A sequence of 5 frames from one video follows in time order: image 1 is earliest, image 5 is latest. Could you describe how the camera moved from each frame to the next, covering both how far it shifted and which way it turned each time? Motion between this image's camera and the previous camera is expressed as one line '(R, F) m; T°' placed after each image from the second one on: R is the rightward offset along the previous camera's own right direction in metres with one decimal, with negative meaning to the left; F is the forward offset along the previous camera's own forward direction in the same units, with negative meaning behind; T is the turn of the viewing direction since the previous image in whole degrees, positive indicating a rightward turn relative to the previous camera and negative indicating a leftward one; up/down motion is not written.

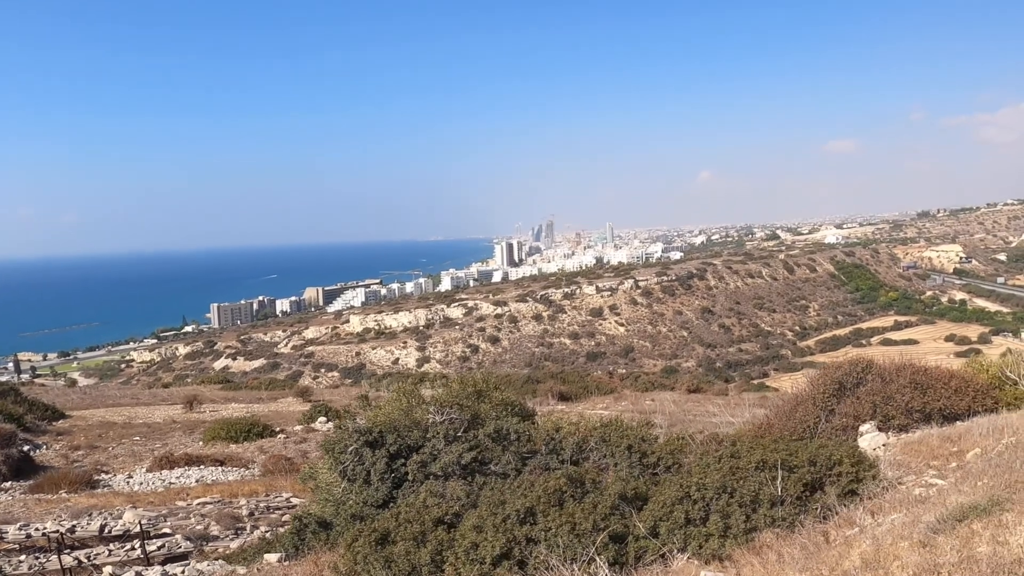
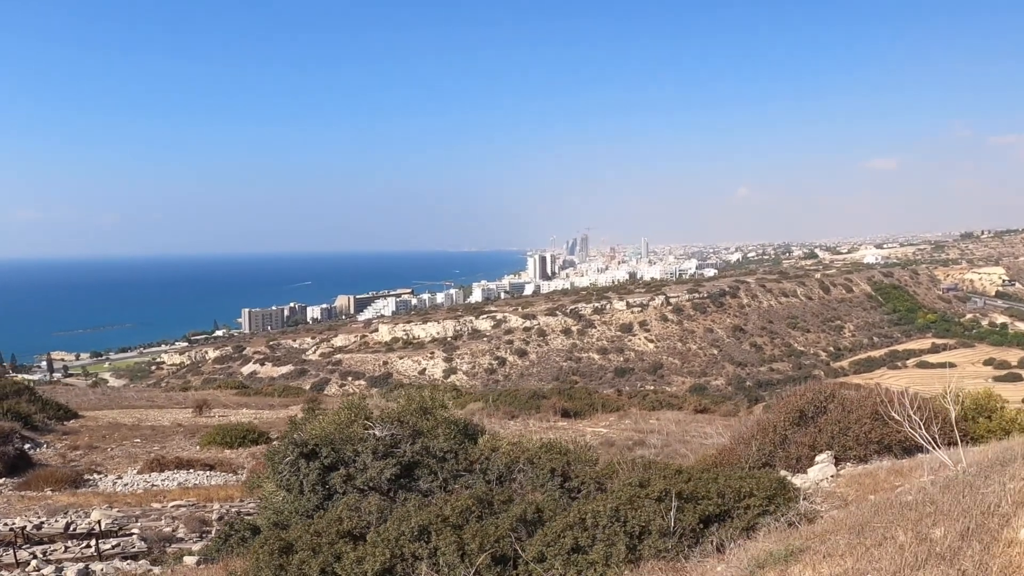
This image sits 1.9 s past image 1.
(+0.7, -0.1) m; -2°
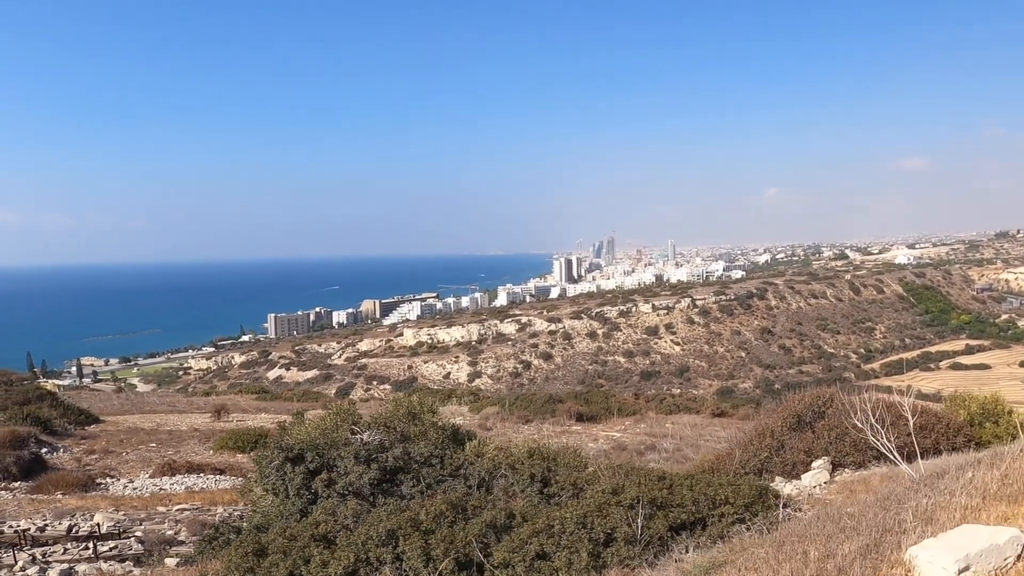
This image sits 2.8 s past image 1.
(+0.3, 0.0) m; -2°
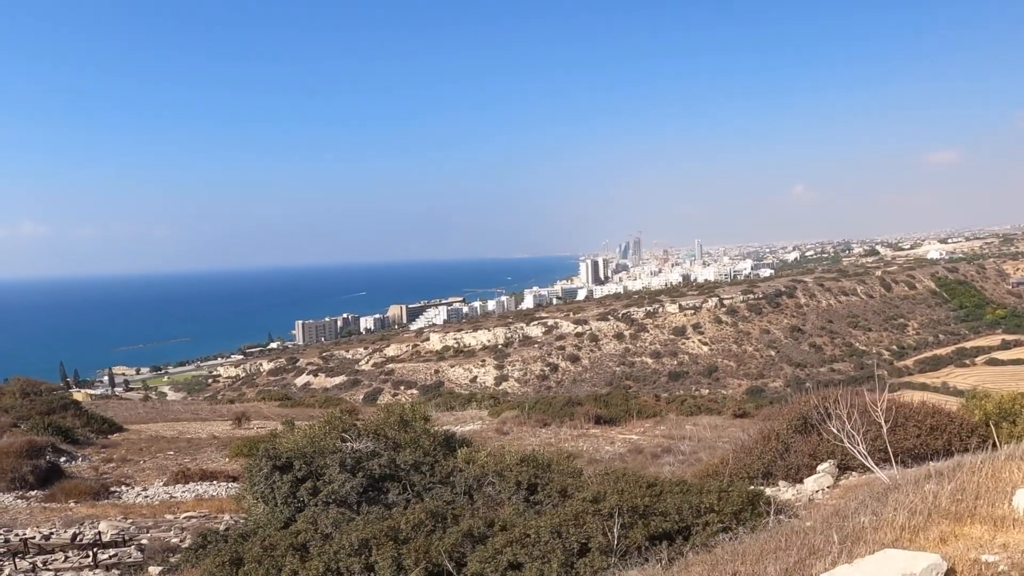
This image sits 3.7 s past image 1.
(+0.3, +0.1) m; -2°
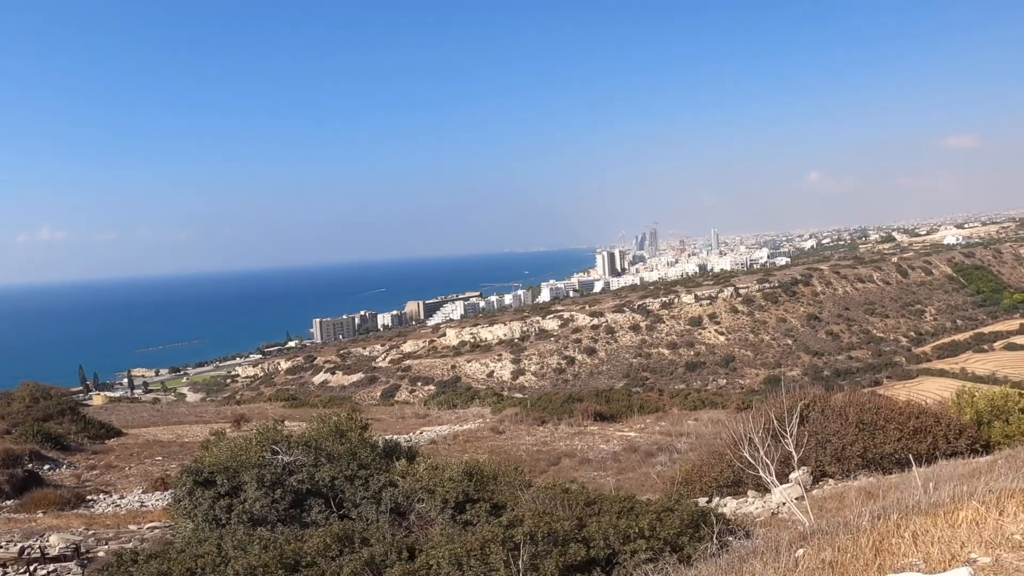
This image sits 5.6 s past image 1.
(+0.6, +0.4) m; -1°
